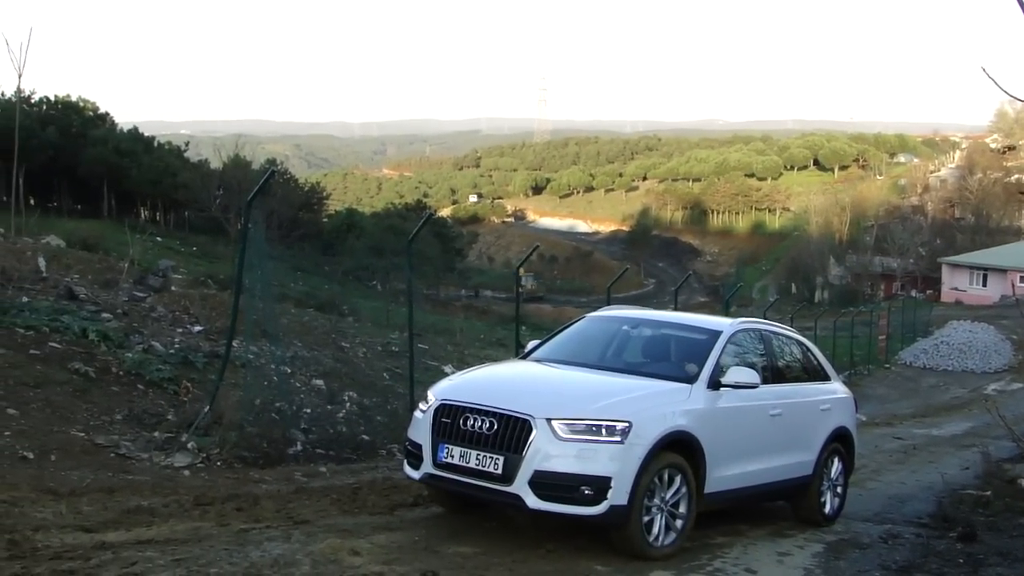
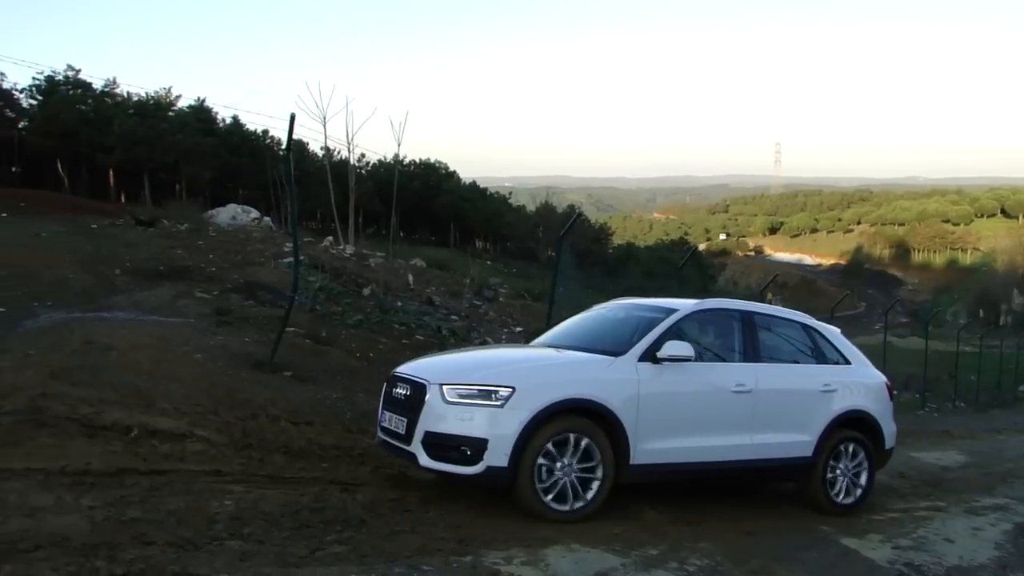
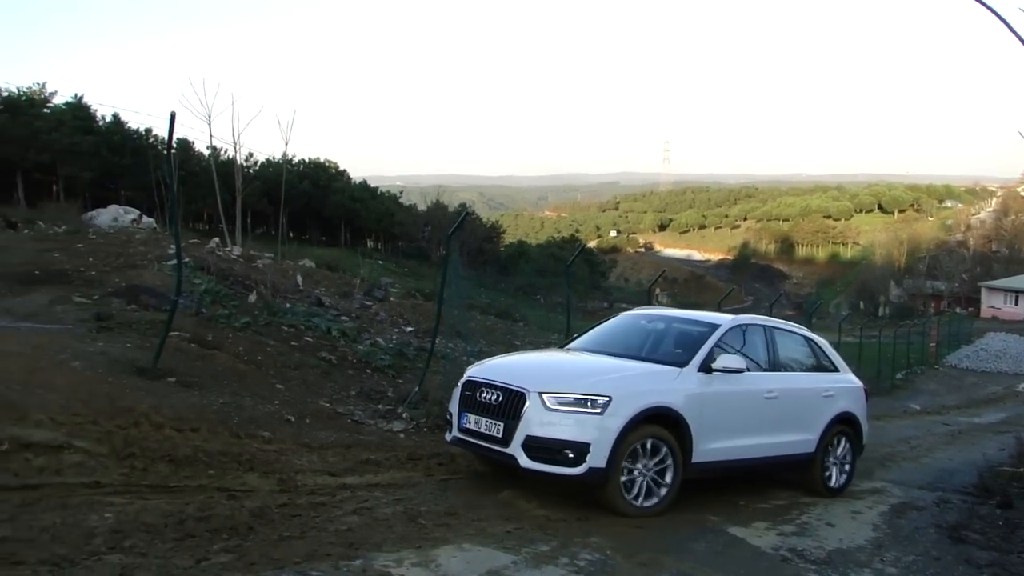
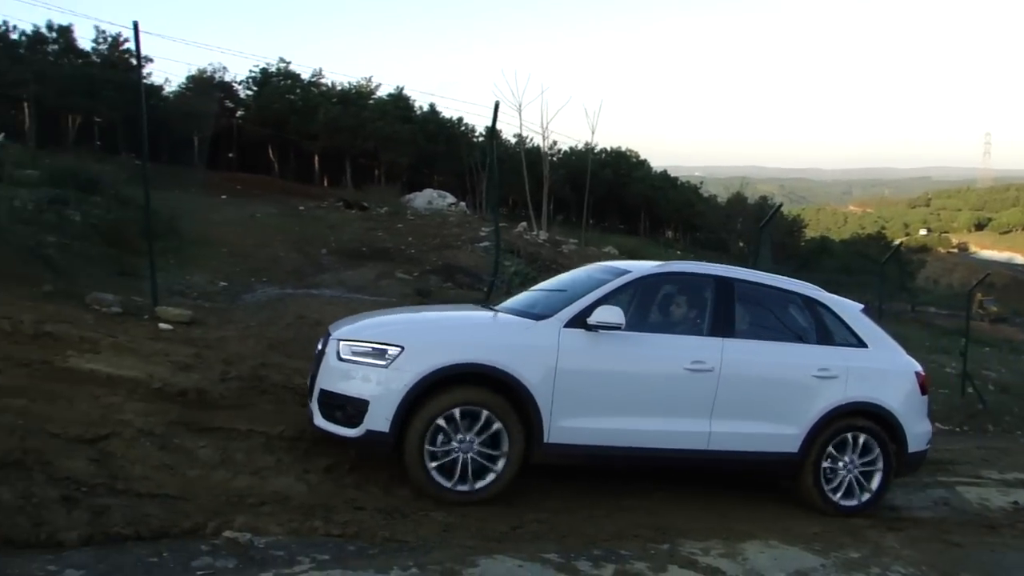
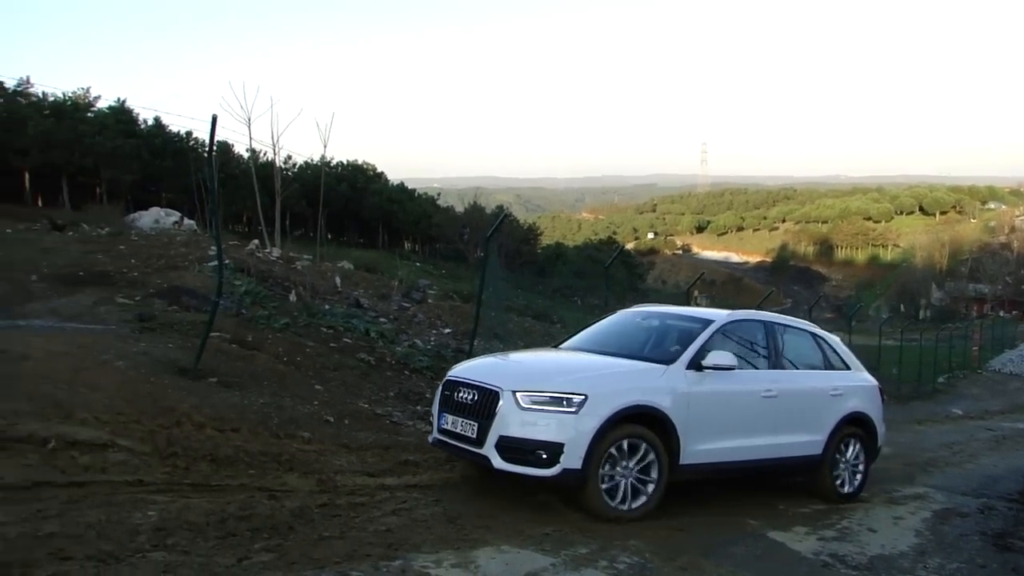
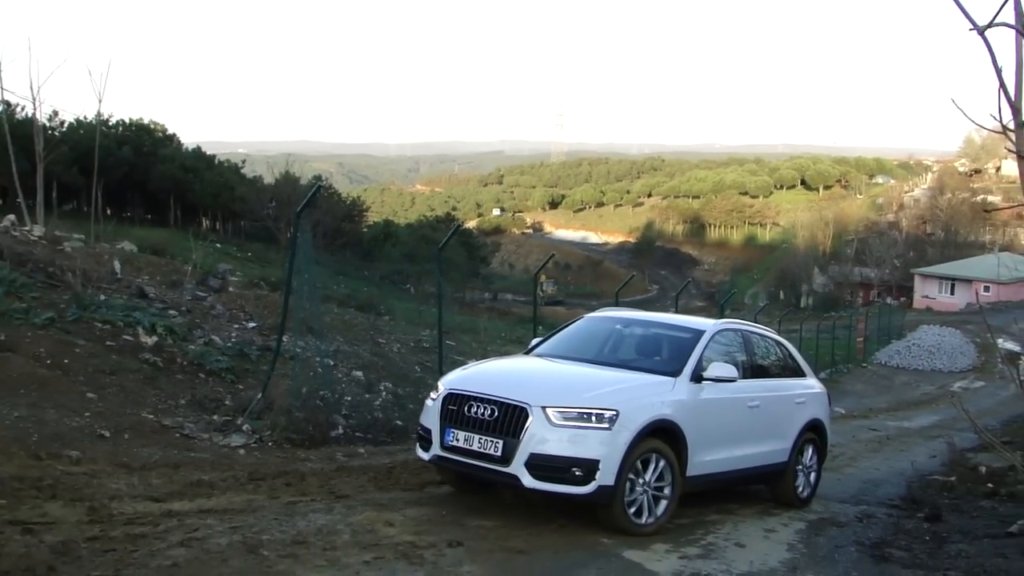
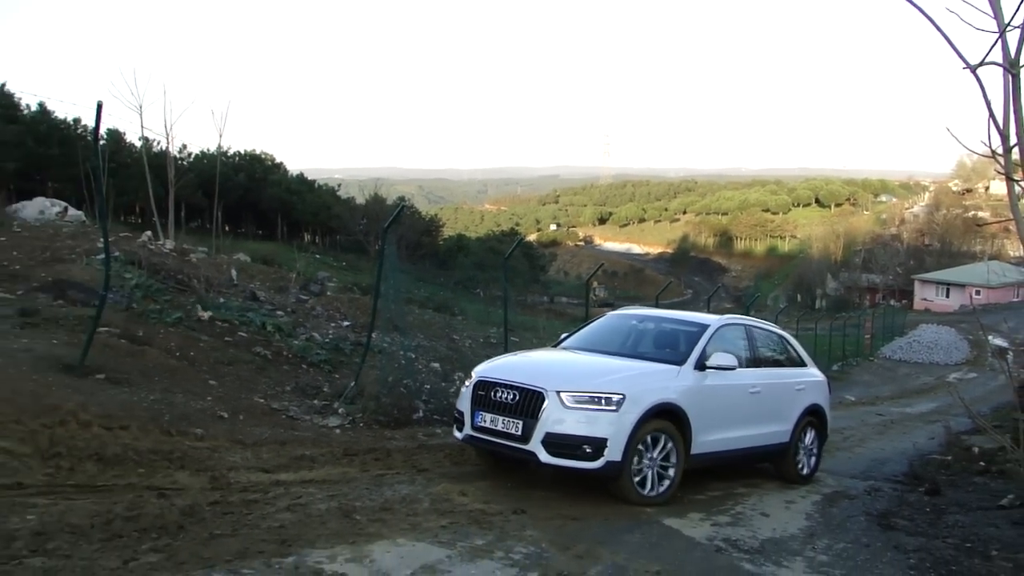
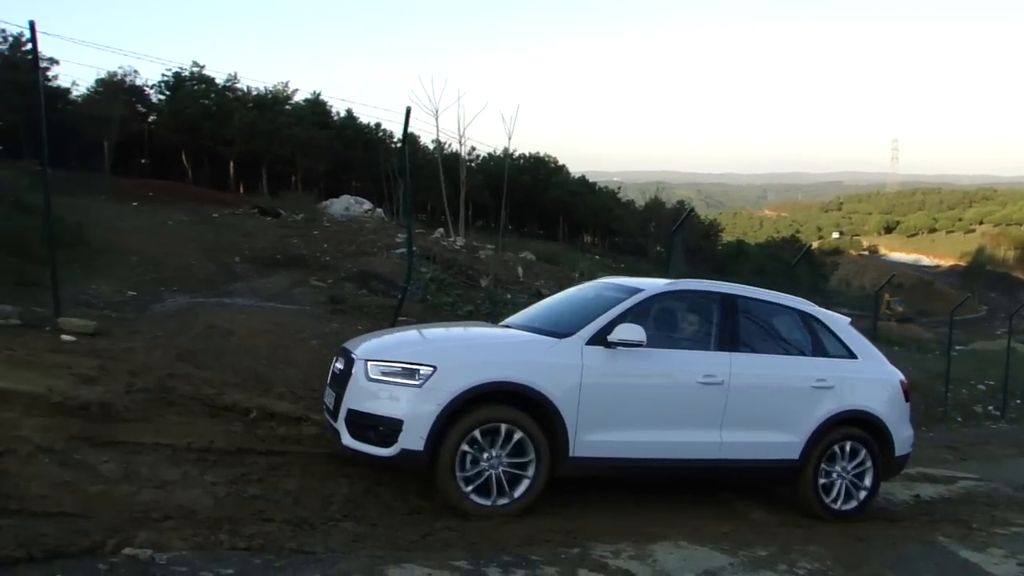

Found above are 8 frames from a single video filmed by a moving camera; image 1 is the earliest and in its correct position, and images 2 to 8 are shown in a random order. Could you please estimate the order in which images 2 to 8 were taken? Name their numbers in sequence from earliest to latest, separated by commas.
6, 7, 3, 5, 2, 8, 4
